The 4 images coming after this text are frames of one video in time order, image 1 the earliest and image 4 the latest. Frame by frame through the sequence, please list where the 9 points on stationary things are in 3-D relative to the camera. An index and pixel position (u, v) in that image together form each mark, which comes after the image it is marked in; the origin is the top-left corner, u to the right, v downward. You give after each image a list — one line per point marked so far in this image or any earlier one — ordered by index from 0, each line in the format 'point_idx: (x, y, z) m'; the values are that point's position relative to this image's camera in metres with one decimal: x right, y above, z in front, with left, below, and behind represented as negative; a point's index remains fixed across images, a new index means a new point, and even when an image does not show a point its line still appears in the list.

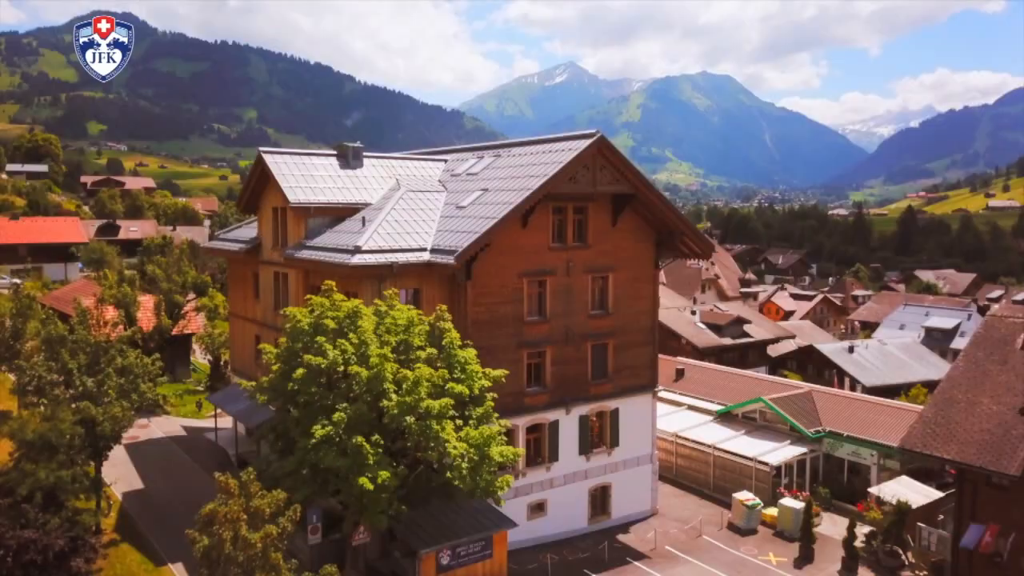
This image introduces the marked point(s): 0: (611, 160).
0: (+2.2, +2.7, +16.3) m
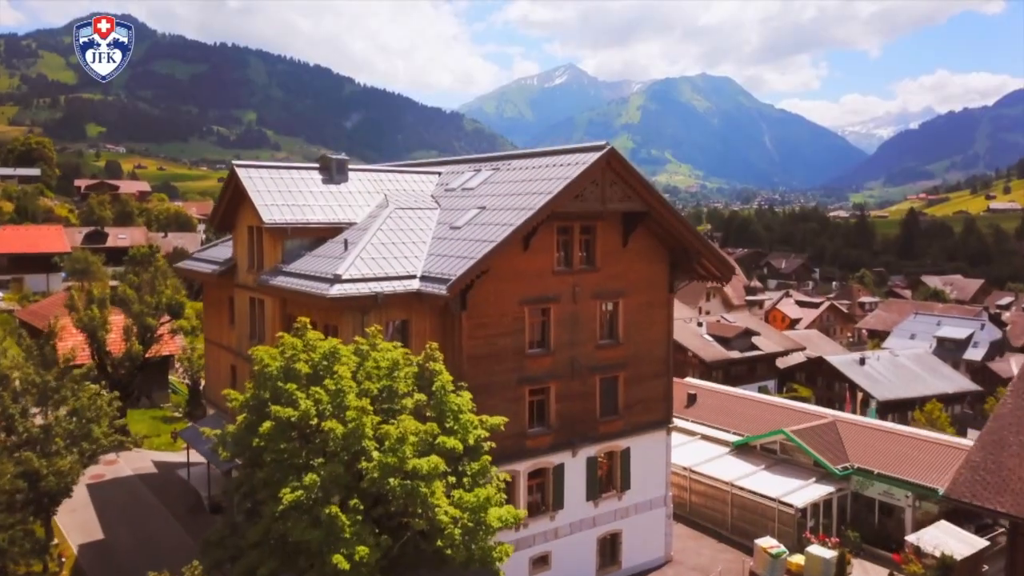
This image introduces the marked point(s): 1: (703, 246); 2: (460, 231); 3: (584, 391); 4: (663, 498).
0: (+2.2, +2.2, +14.7) m
1: (+4.0, +0.9, +16.0) m
2: (-1.0, +1.1, +14.3) m
3: (+1.4, -2.1, +15.3) m
4: (+3.3, -4.6, +16.9) m
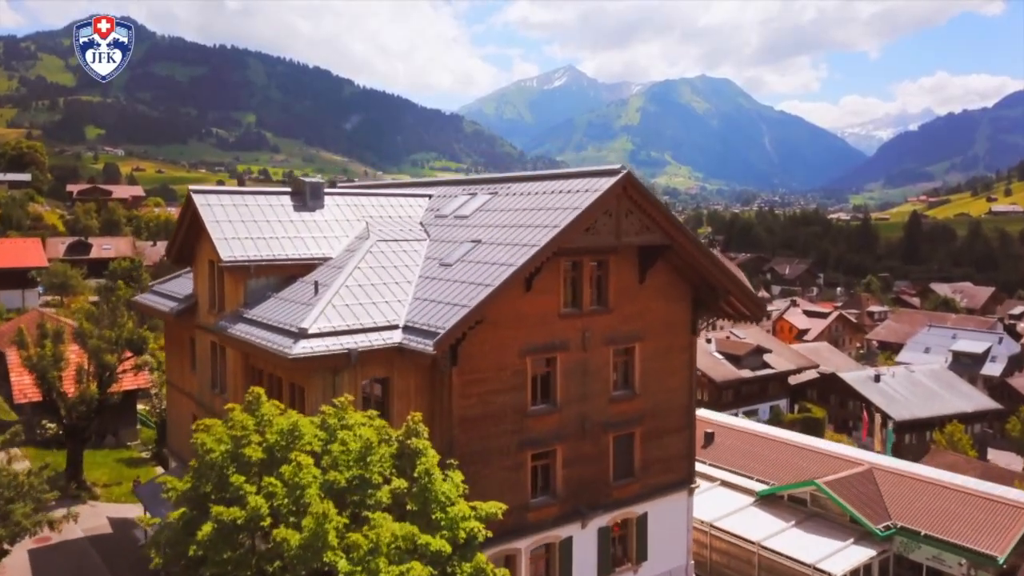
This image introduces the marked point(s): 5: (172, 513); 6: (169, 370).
0: (+2.2, +1.4, +12.6) m
1: (+4.0, +0.1, +13.9) m
2: (-1.0, +0.3, +12.3) m
3: (+1.4, -2.8, +13.3) m
4: (+3.3, -5.4, +14.8) m
5: (-4.0, -2.6, +8.9) m
6: (-7.5, -1.8, +16.7) m
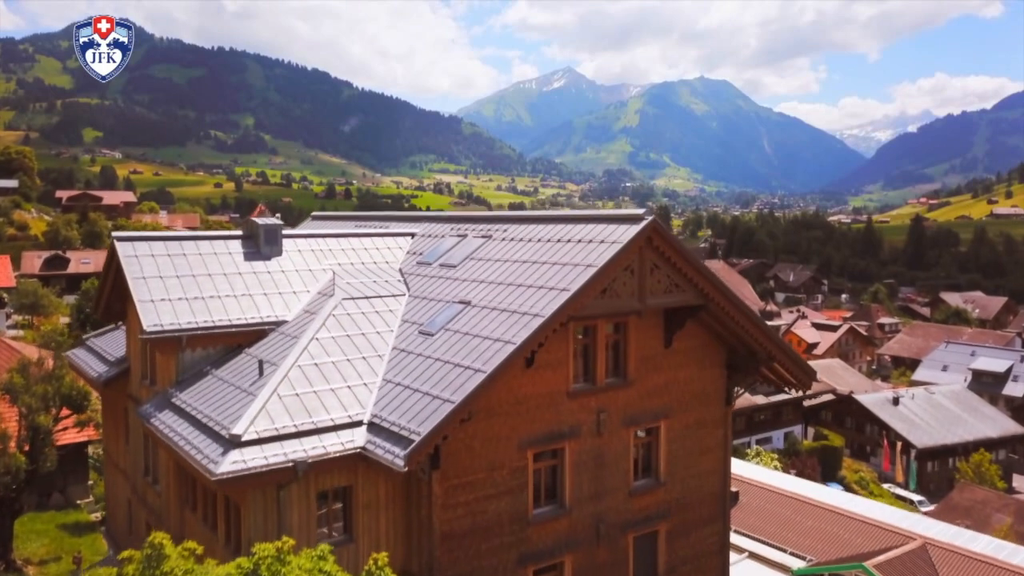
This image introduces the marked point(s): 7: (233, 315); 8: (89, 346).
0: (+2.1, +0.4, +10.1) m
1: (+3.9, -0.9, +11.5) m
2: (-1.0, -0.7, +9.8) m
3: (+1.4, -3.8, +10.8) m
4: (+3.3, -6.4, +12.3) m
5: (-4.0, -3.6, +6.4) m
6: (-7.5, -2.8, +14.2) m
7: (-3.8, -0.4, +10.5) m
8: (-7.6, -1.0, +13.9) m
